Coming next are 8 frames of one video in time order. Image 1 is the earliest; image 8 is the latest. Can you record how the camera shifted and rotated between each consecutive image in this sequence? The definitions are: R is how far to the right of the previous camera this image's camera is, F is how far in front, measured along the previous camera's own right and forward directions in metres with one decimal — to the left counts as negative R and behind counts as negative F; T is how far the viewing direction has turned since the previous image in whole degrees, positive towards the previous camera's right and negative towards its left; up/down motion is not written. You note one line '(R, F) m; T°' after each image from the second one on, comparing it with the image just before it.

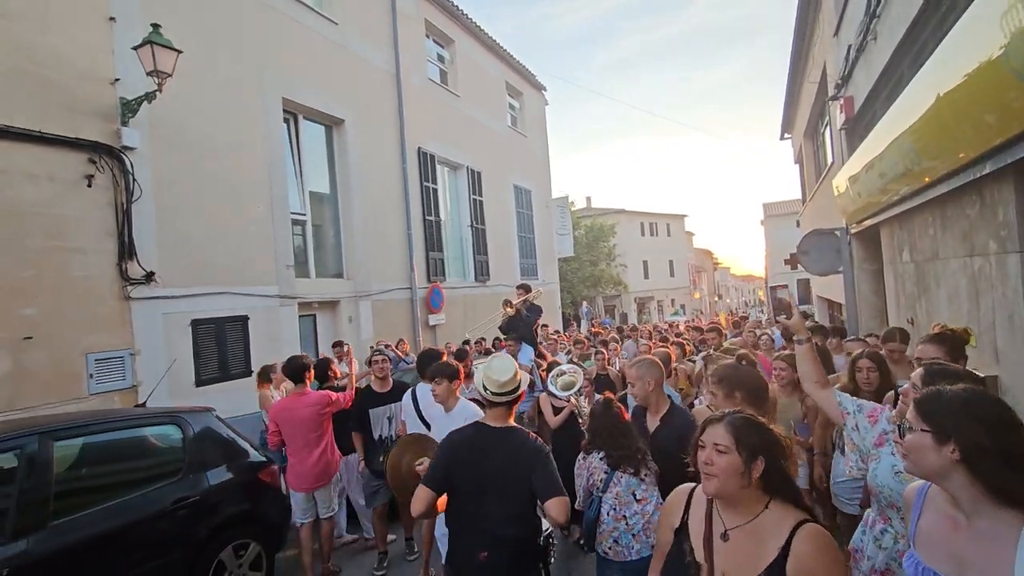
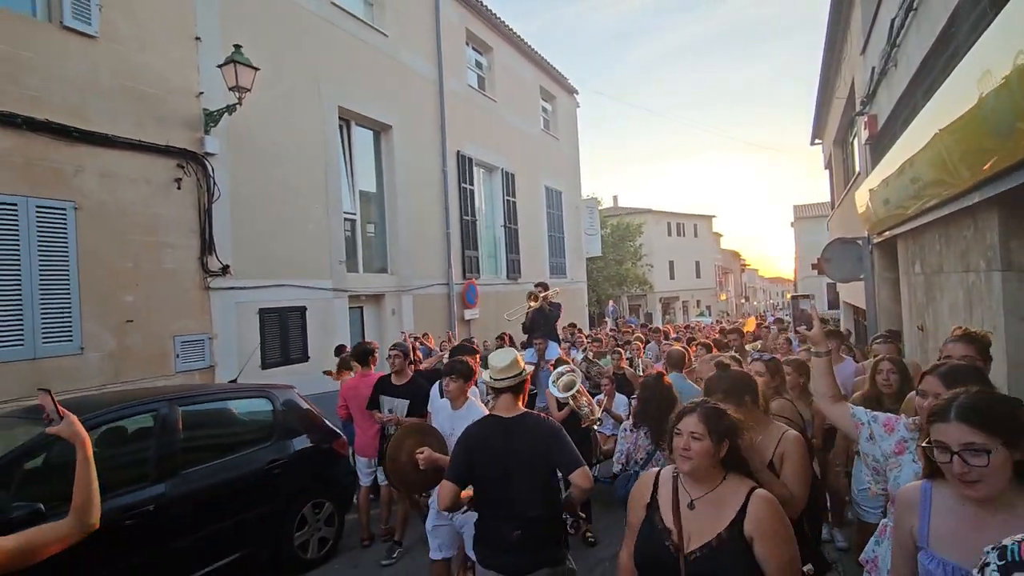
(-0.2, -0.6) m; -3°
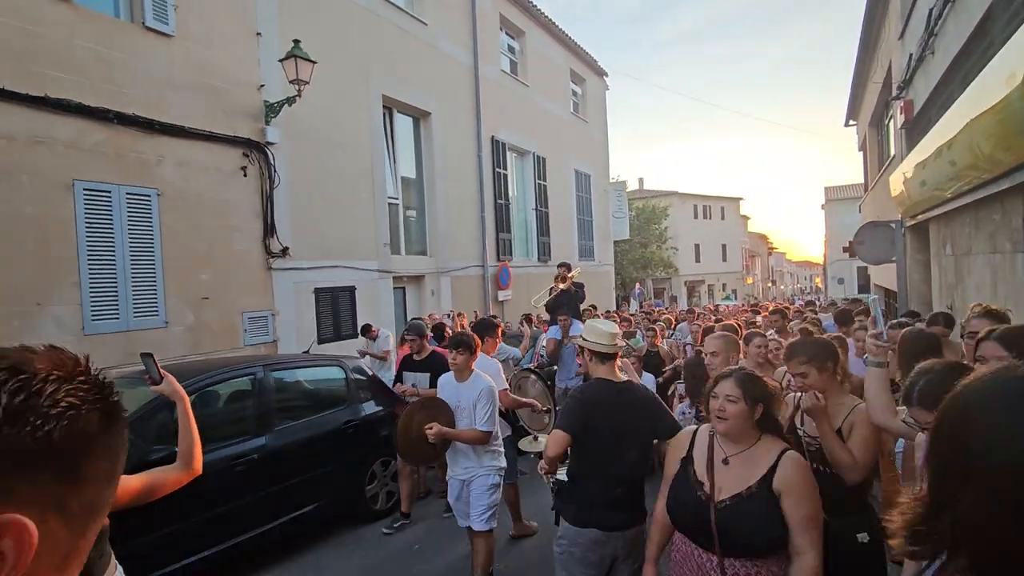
(-0.3, -0.5) m; -2°
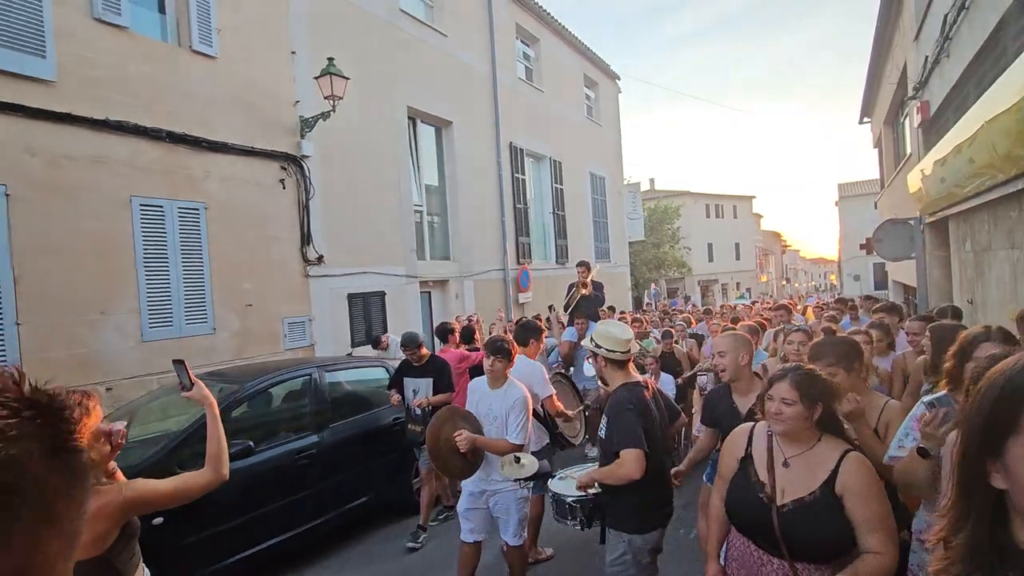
(-0.3, -0.3) m; -1°
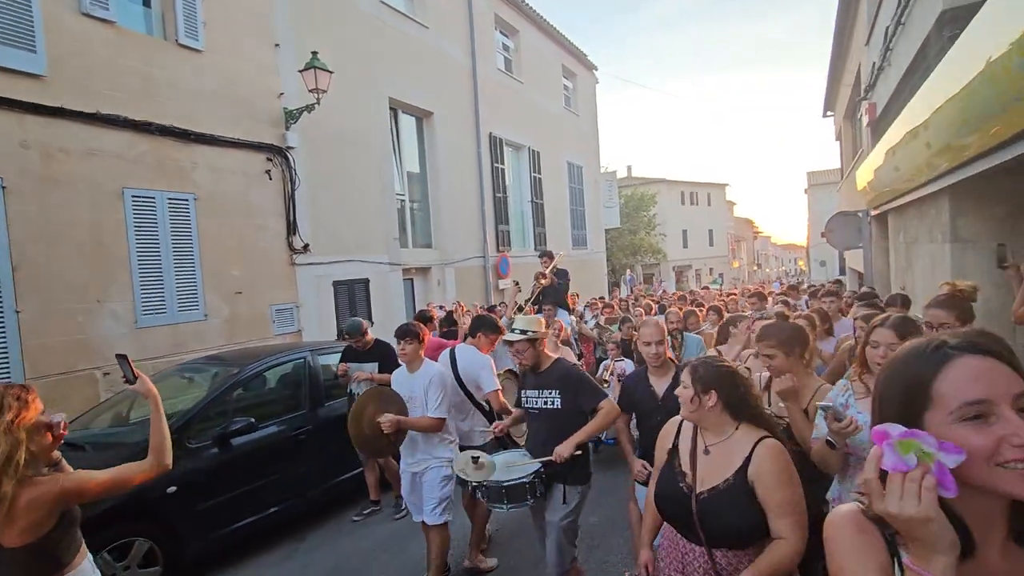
(0.0, -0.5) m; +2°
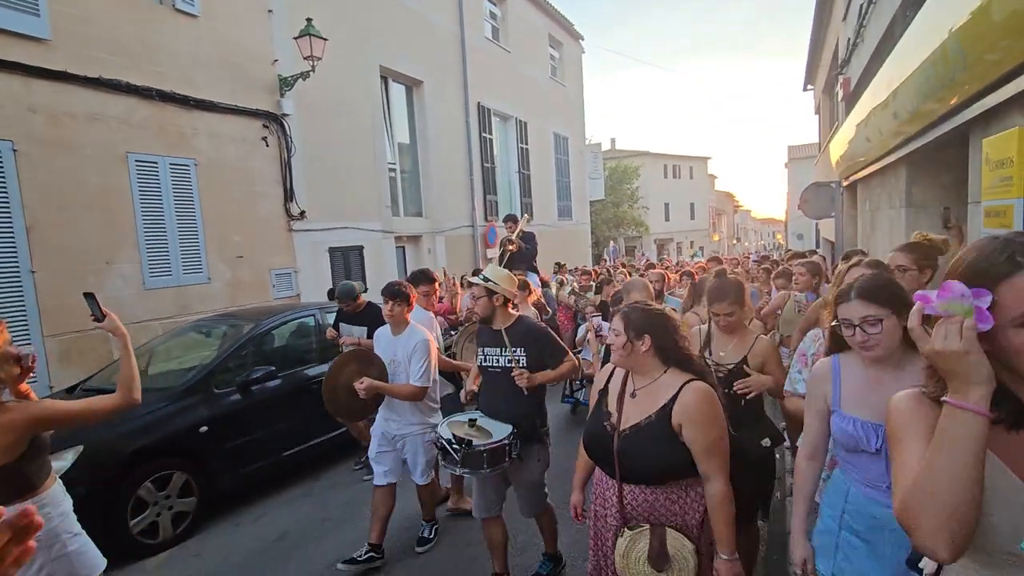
(-0.2, -0.4) m; +2°
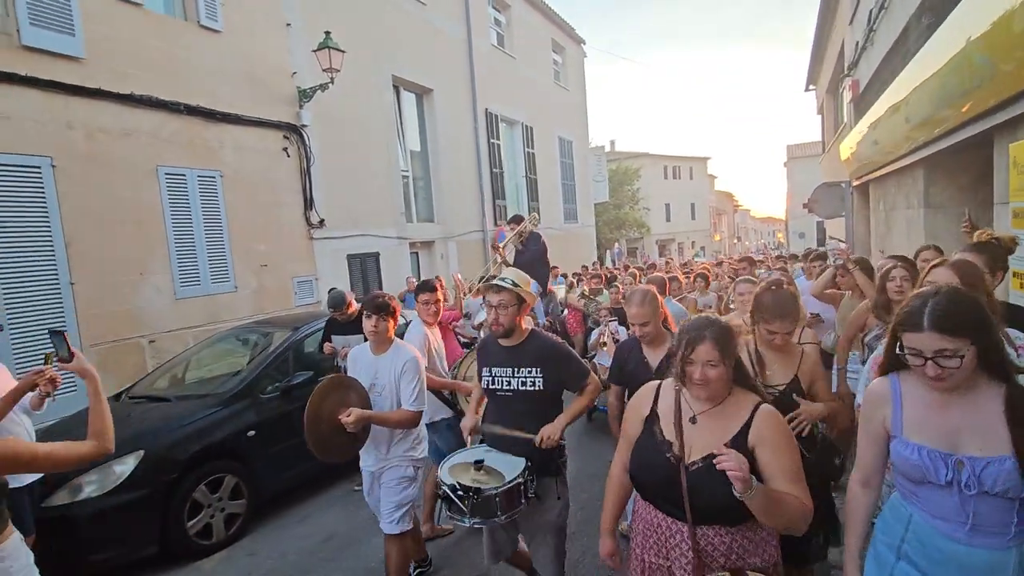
(-0.3, -0.2) m; 0°
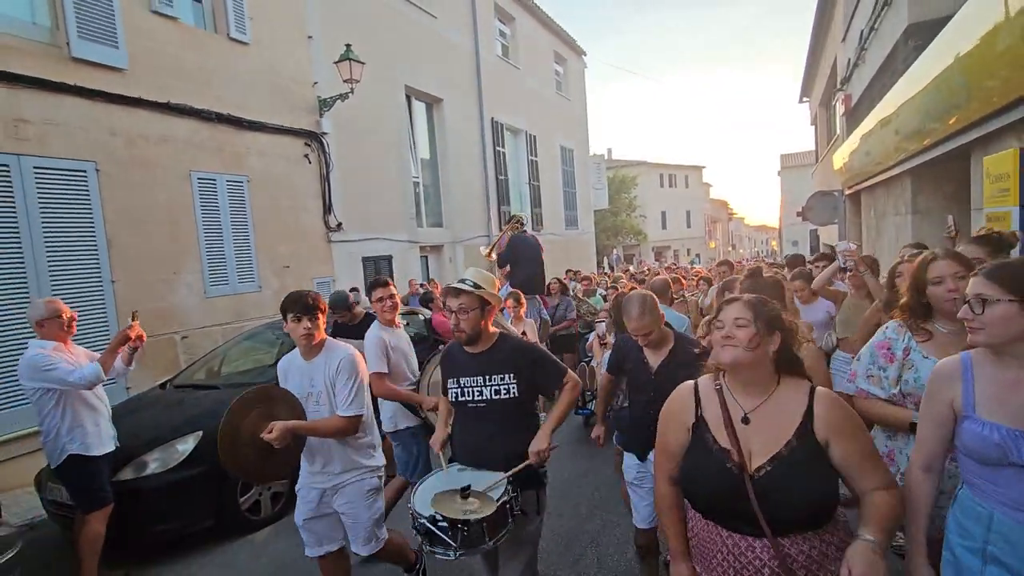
(-0.3, -0.4) m; +1°
